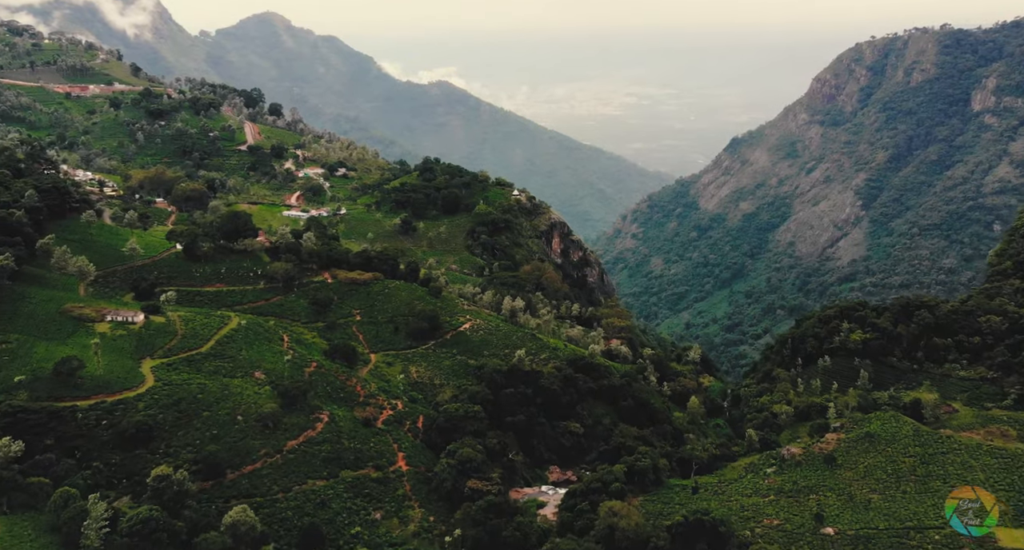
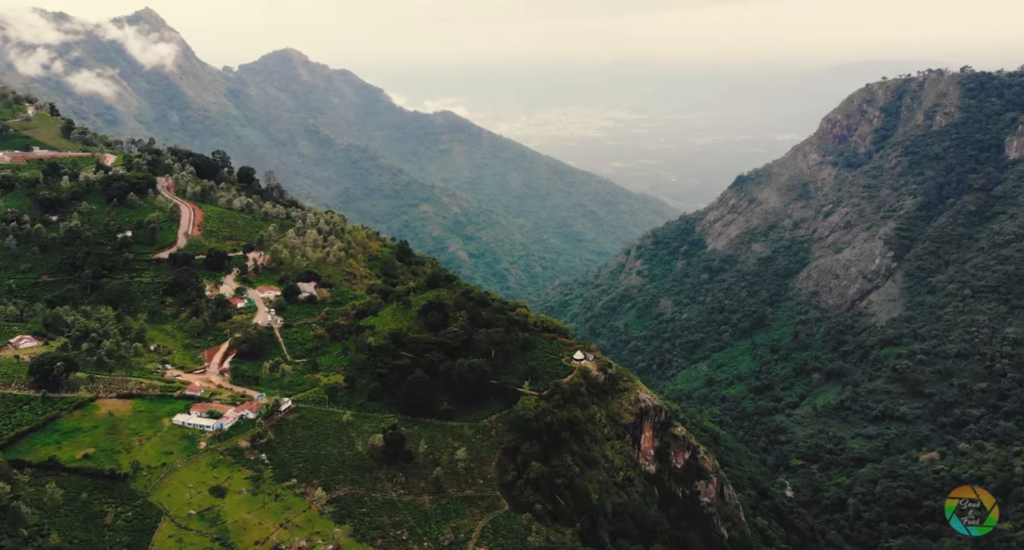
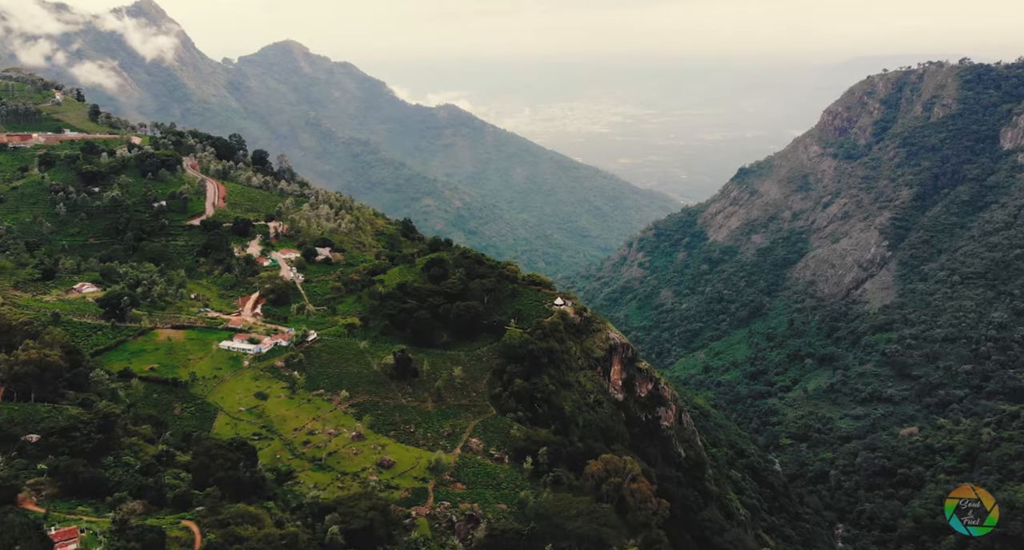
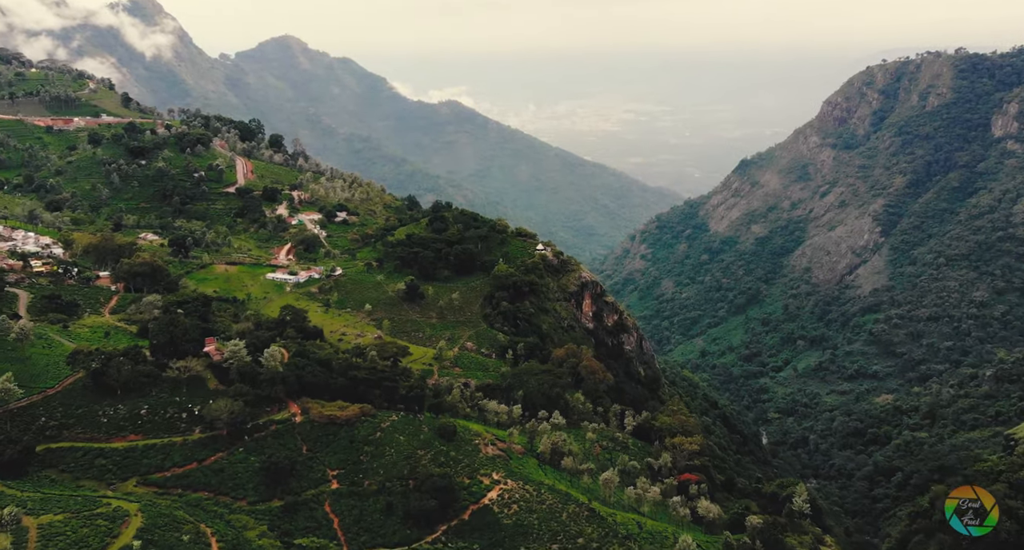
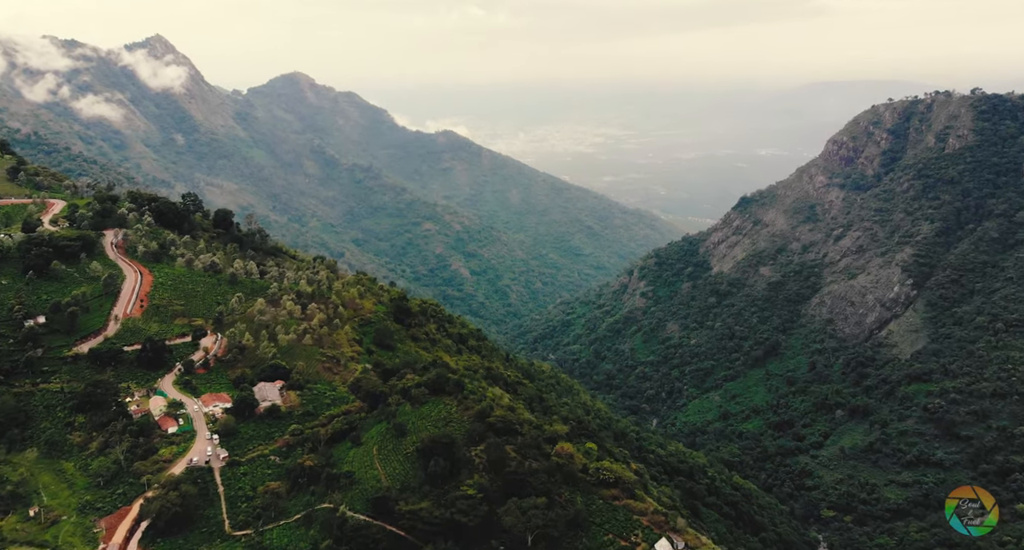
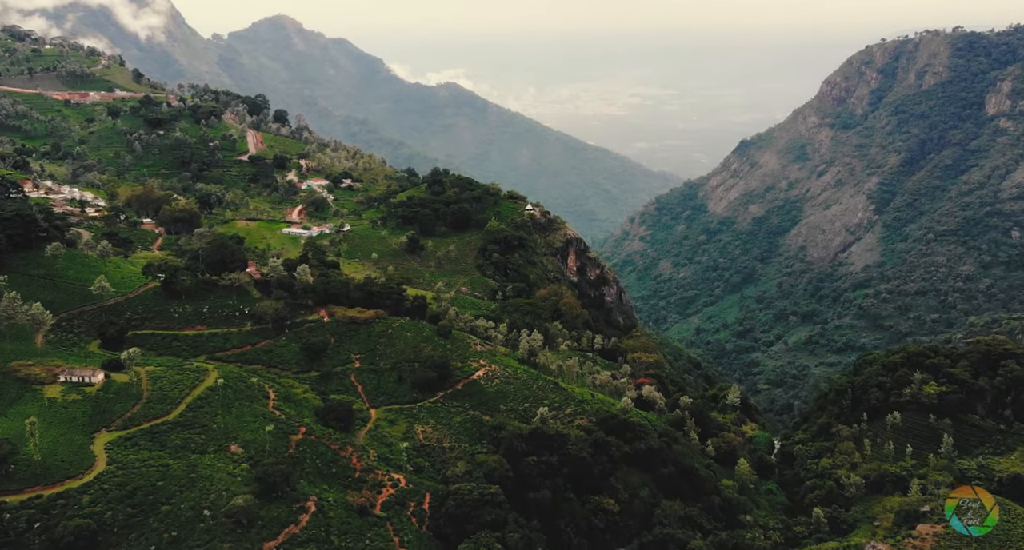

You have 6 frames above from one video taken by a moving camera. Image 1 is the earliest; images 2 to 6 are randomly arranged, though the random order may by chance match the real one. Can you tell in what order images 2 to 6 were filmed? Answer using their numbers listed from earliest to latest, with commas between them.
6, 4, 3, 2, 5
